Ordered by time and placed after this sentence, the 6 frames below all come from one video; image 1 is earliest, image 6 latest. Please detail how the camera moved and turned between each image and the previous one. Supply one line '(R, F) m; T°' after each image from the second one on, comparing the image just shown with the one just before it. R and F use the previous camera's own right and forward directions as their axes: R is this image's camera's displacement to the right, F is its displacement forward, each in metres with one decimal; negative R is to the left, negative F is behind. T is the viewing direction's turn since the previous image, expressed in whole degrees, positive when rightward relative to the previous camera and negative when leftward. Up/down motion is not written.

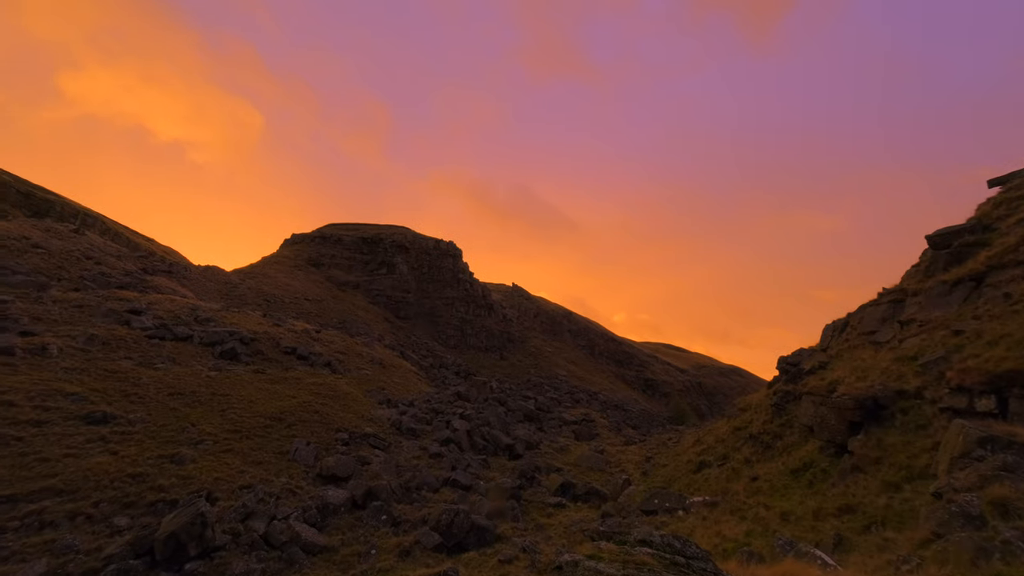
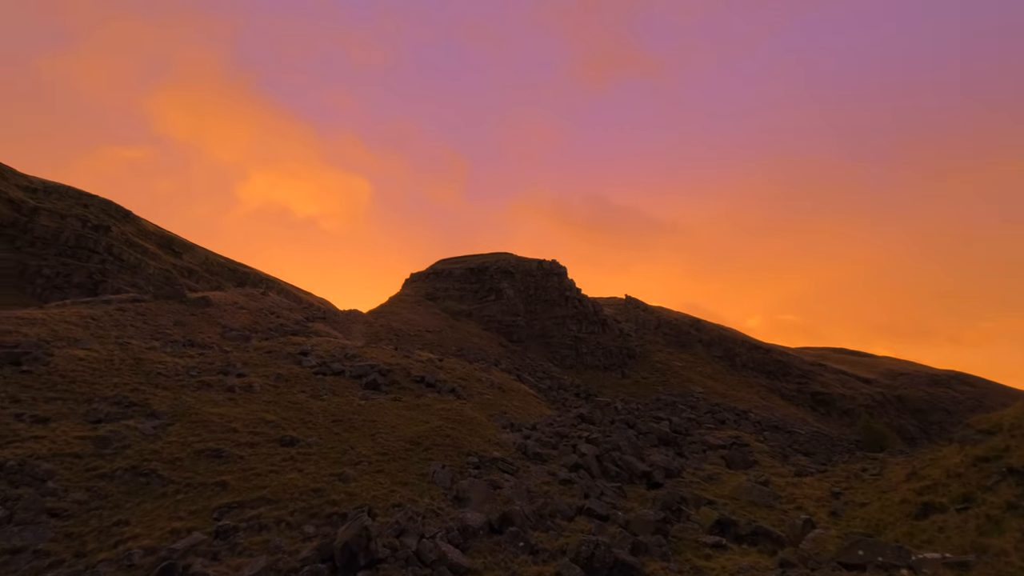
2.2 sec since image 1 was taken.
(-0.7, +0.4) m; -16°
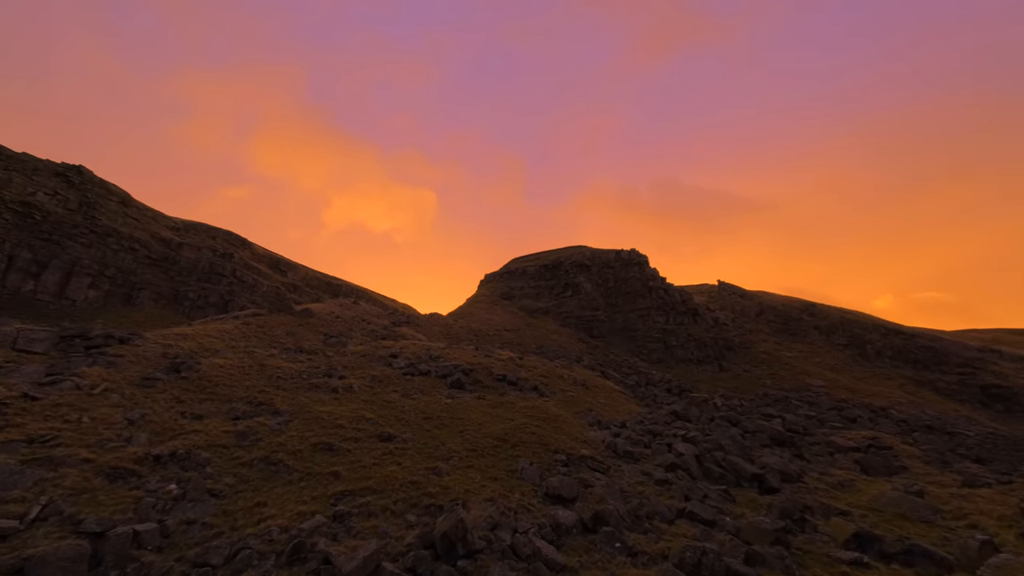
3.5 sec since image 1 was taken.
(-0.8, +0.2) m; -10°
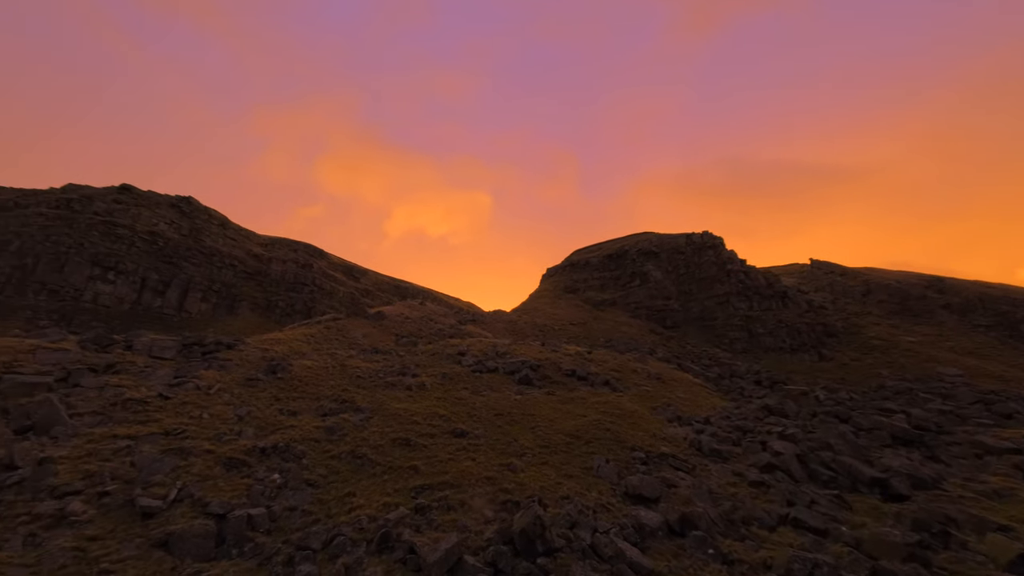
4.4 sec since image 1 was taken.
(-0.8, +0.1) m; -8°
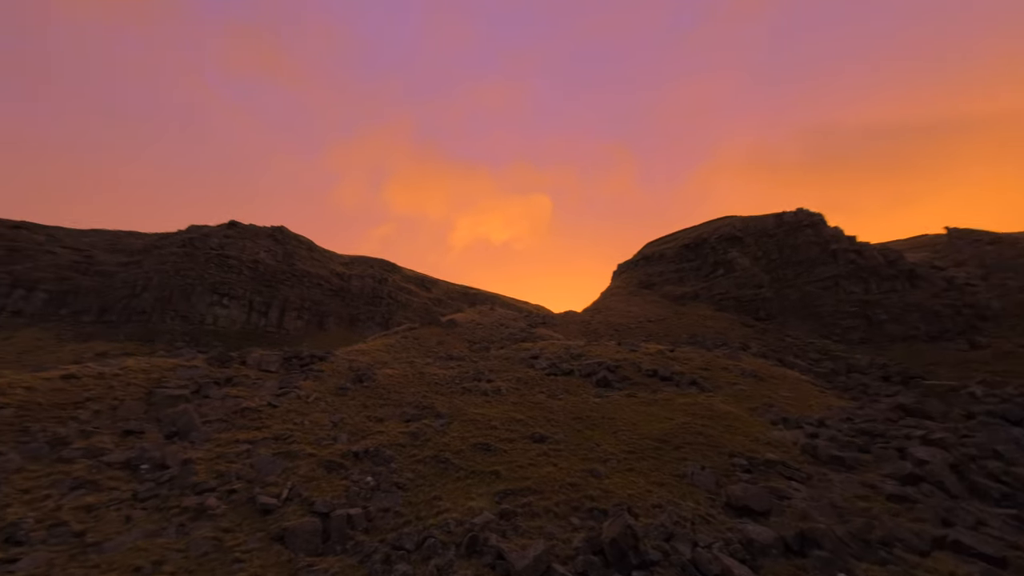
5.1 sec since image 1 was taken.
(-0.9, +0.1) m; -9°
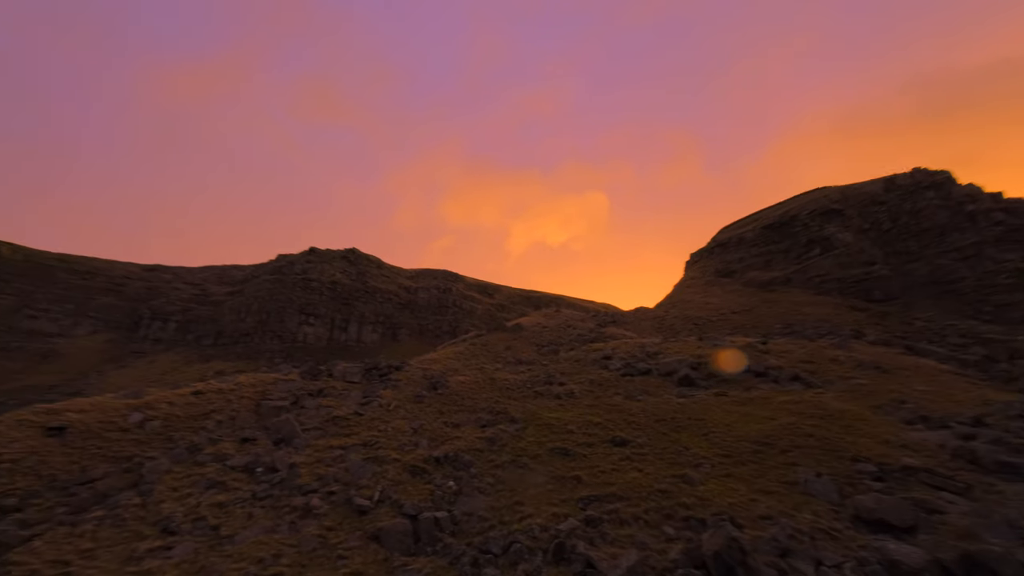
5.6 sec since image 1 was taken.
(-0.7, +0.2) m; -9°
